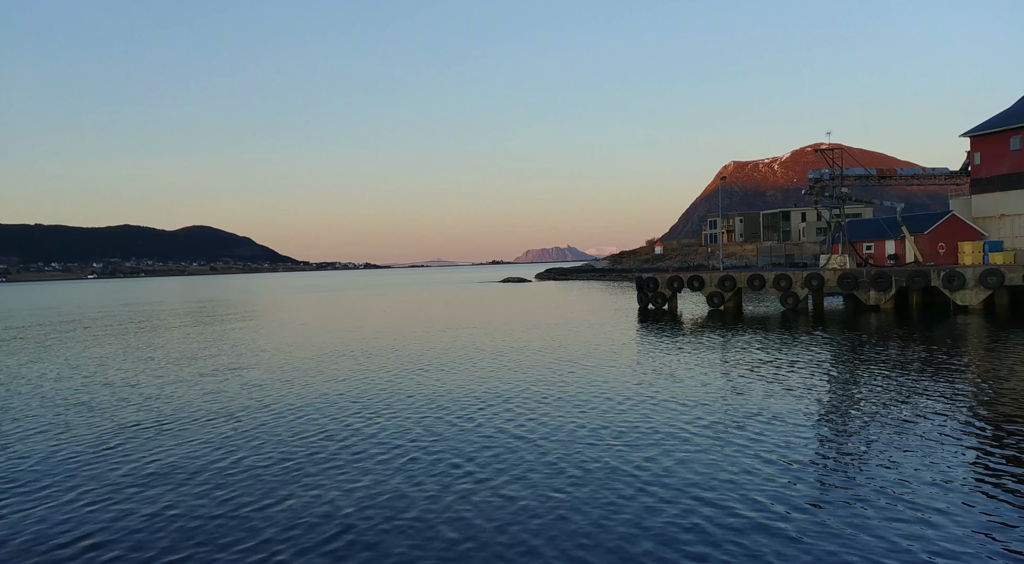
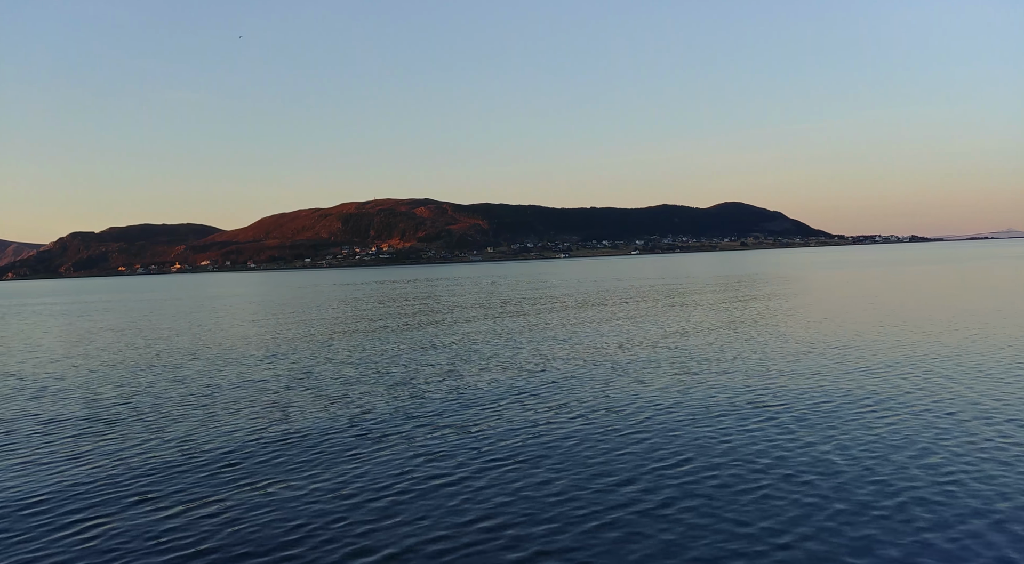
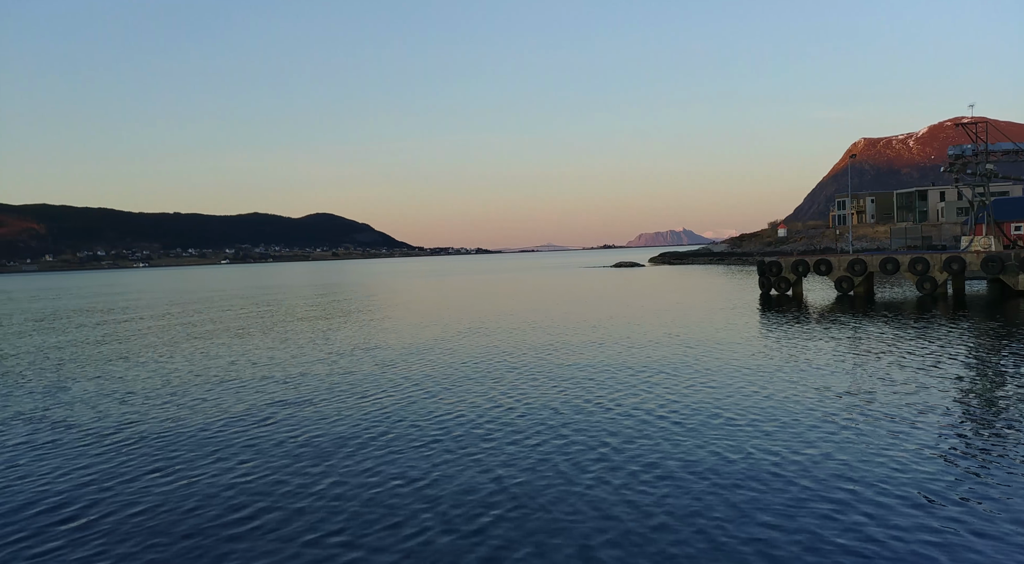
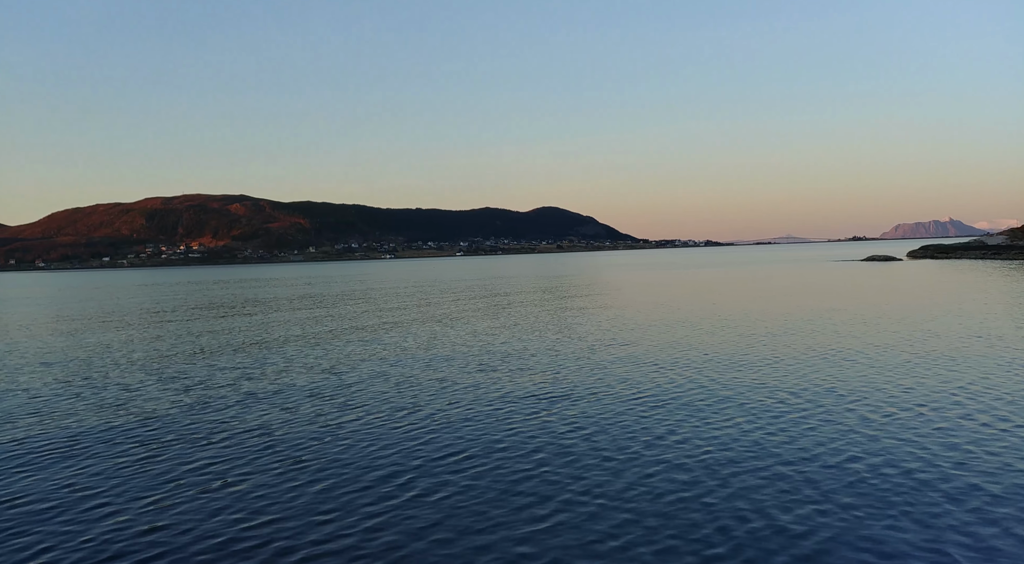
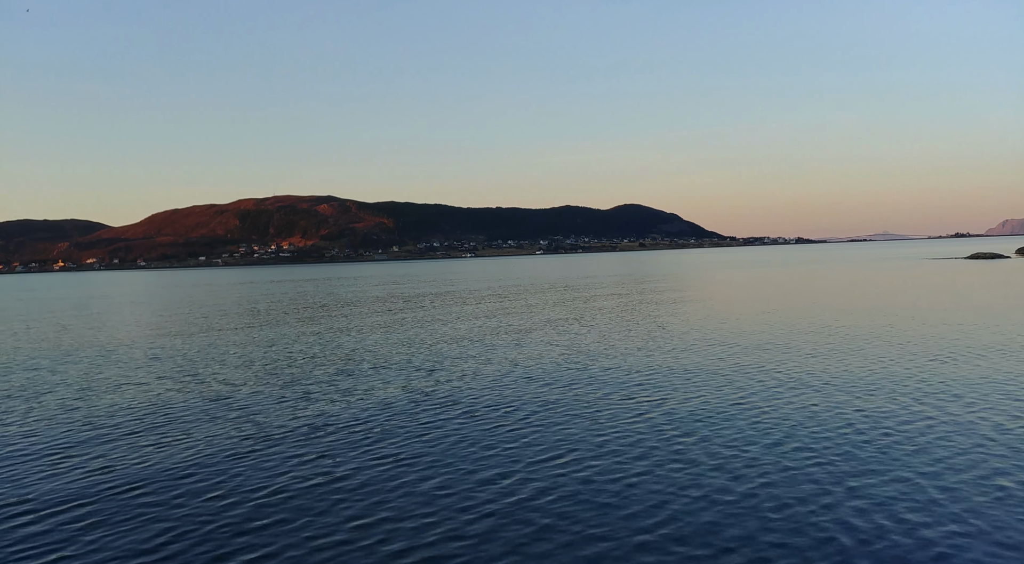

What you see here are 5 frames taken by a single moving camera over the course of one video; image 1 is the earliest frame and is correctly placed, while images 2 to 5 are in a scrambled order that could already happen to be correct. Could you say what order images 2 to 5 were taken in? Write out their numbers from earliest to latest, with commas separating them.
3, 4, 5, 2
